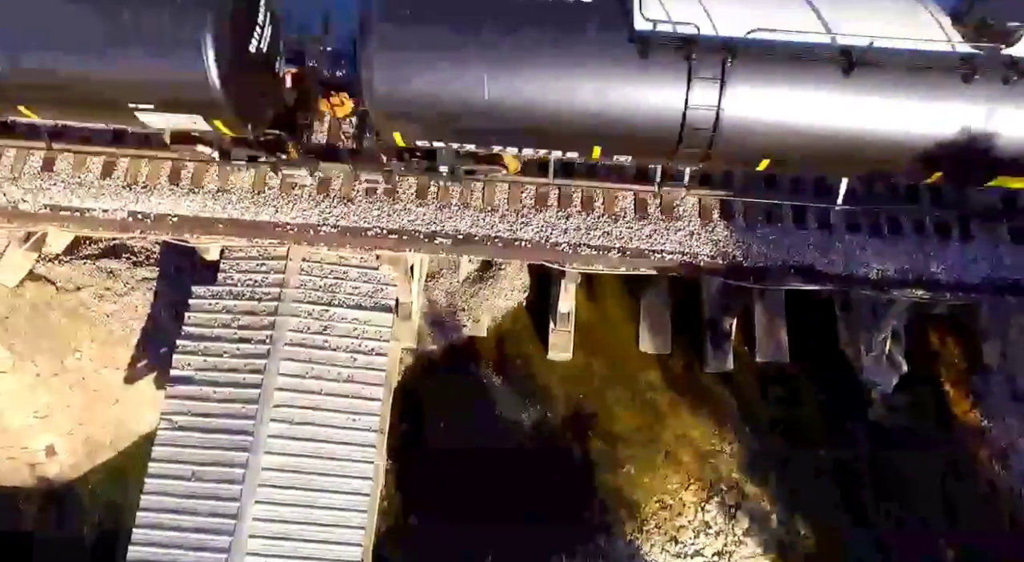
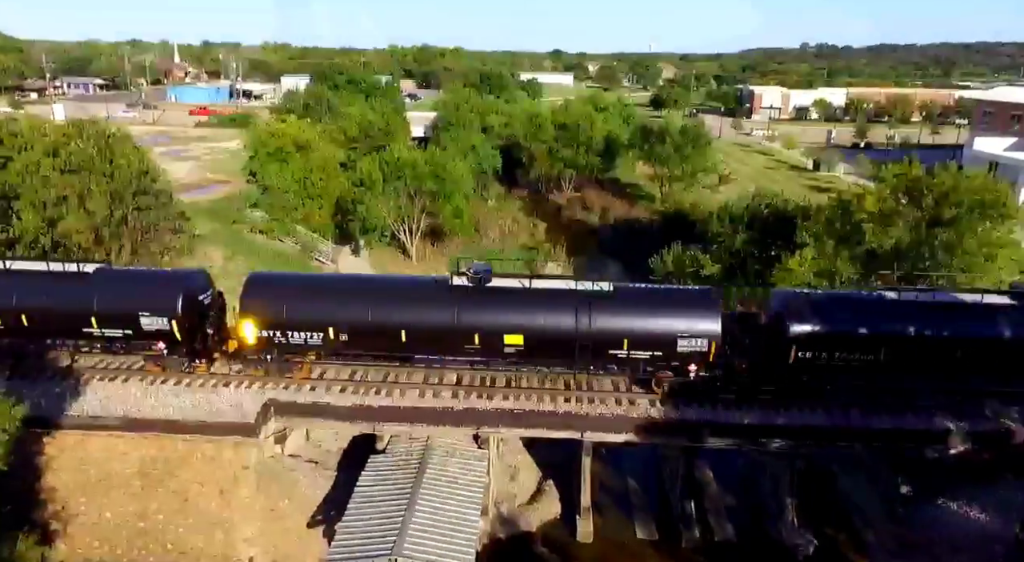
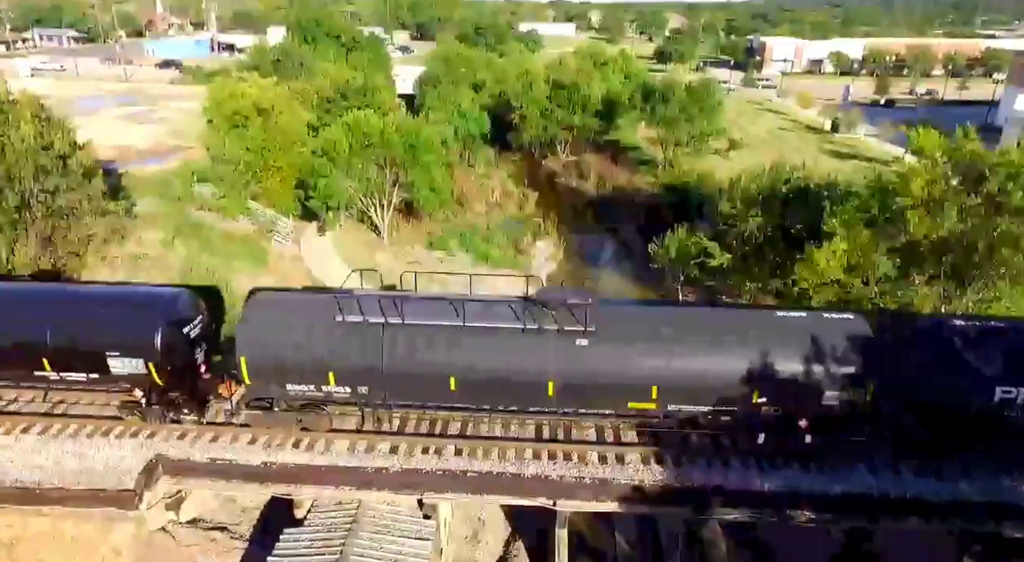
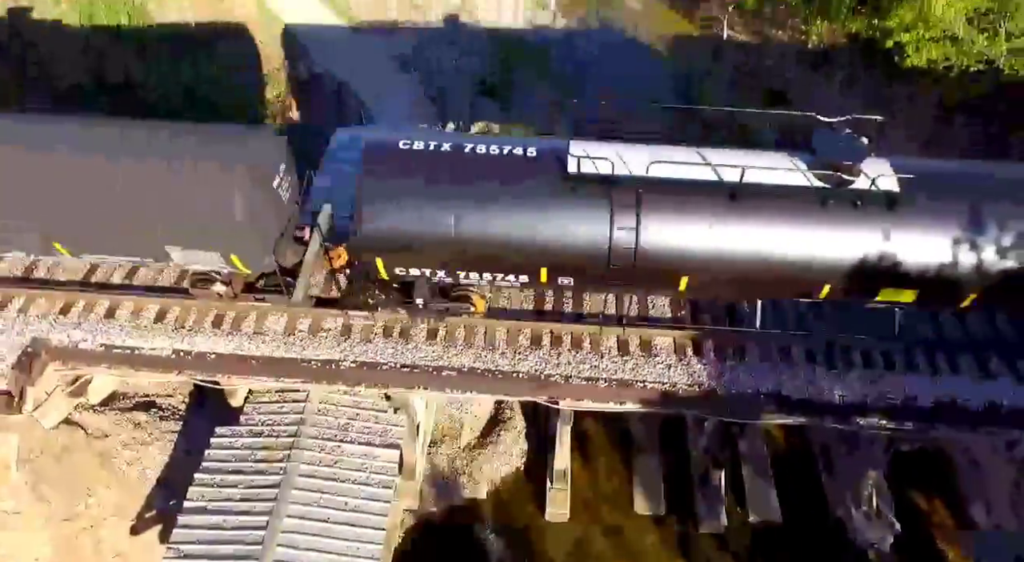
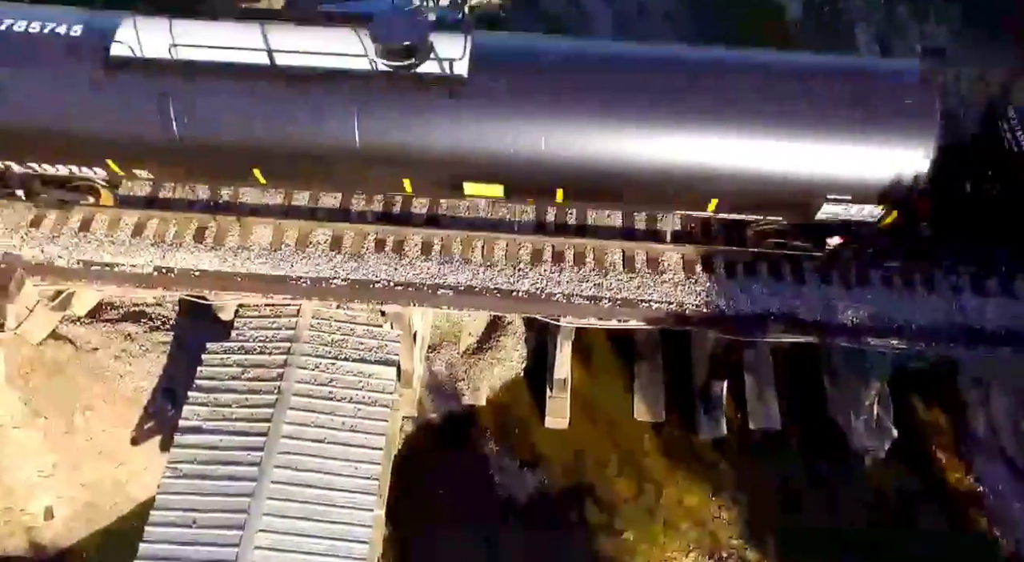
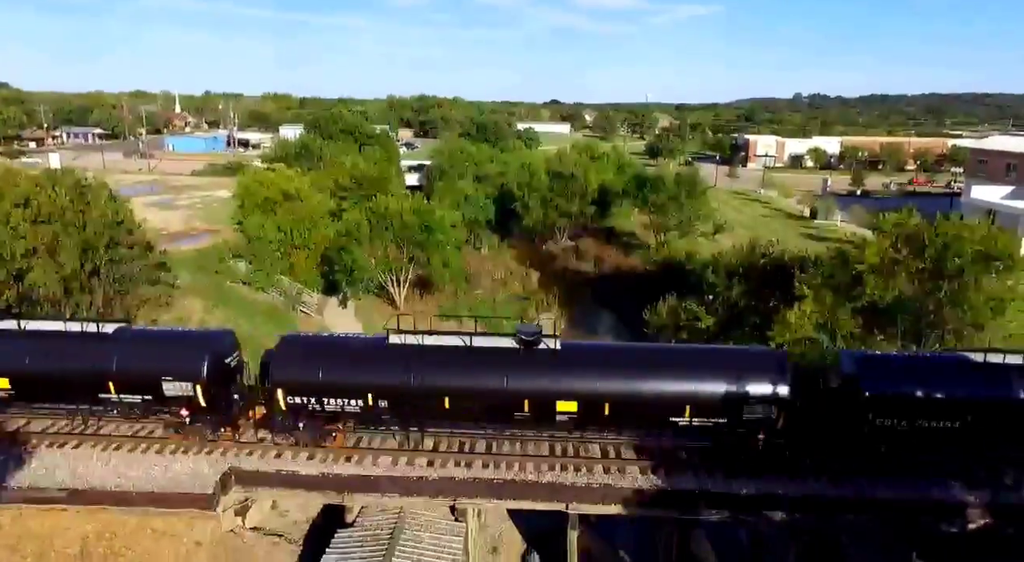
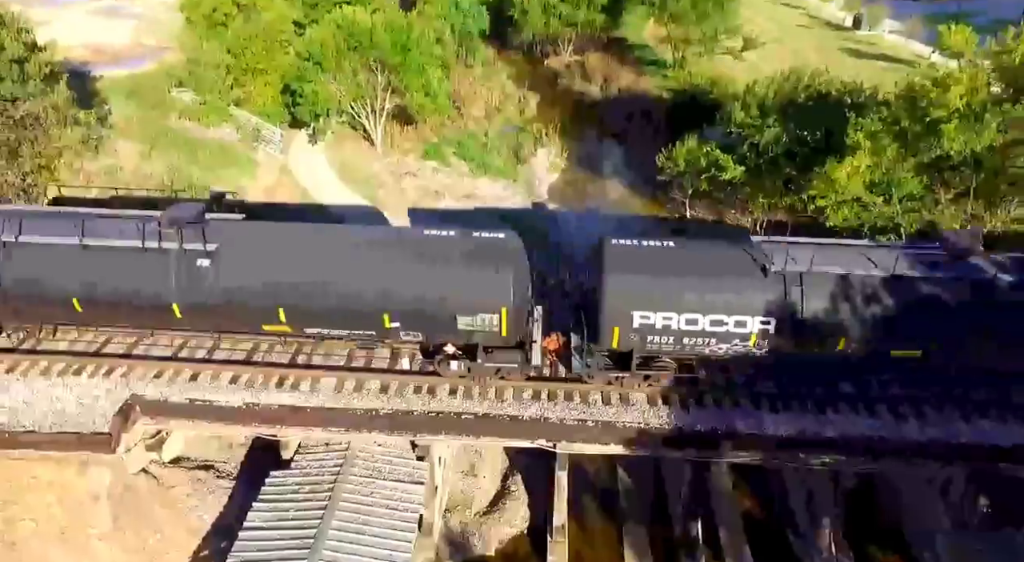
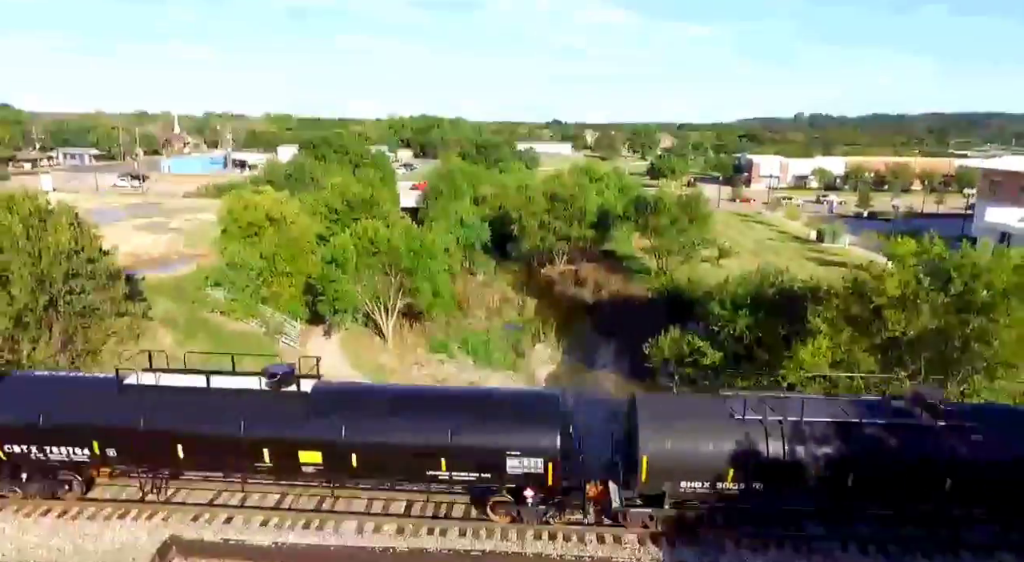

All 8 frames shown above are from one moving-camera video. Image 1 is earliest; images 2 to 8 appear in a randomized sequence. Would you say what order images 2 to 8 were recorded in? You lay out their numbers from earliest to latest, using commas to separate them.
5, 4, 7, 3, 8, 6, 2
